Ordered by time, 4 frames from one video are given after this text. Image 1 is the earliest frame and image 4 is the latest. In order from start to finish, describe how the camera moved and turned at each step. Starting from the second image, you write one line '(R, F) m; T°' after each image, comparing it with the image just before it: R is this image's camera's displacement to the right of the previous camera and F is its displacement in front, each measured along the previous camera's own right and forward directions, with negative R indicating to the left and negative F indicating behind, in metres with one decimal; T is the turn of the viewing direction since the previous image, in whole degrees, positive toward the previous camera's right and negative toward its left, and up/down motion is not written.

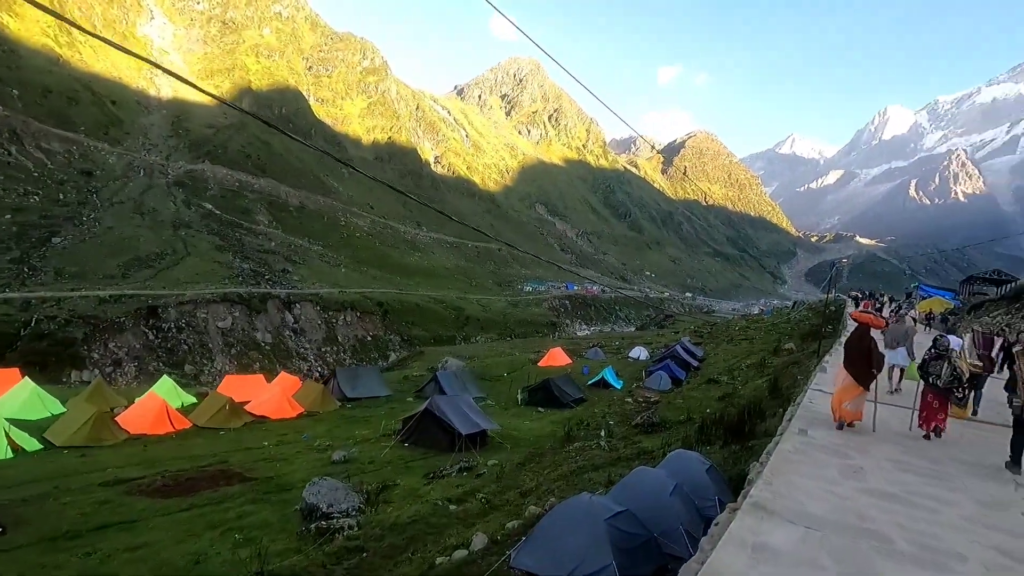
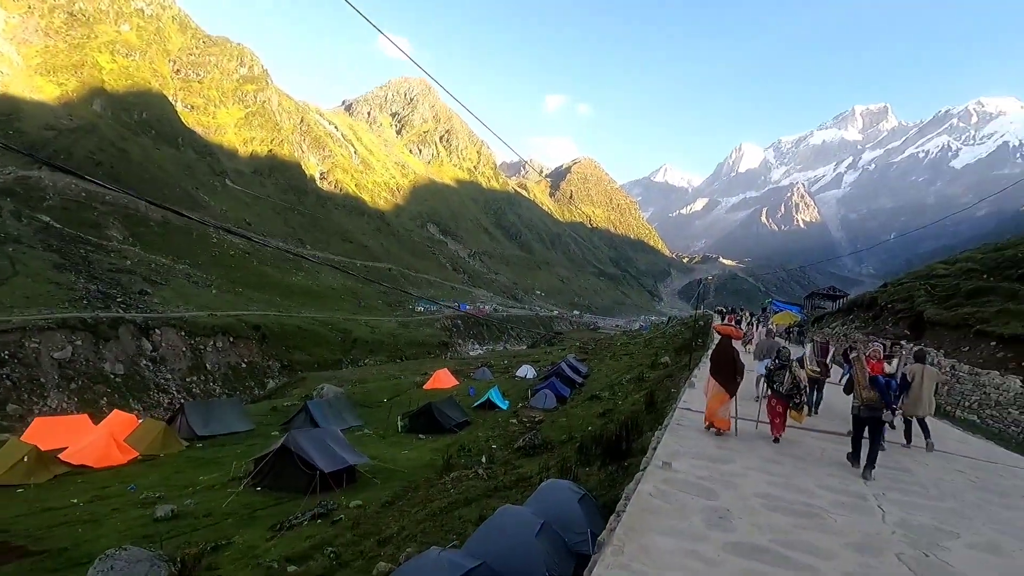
(+0.6, +0.9) m; +11°
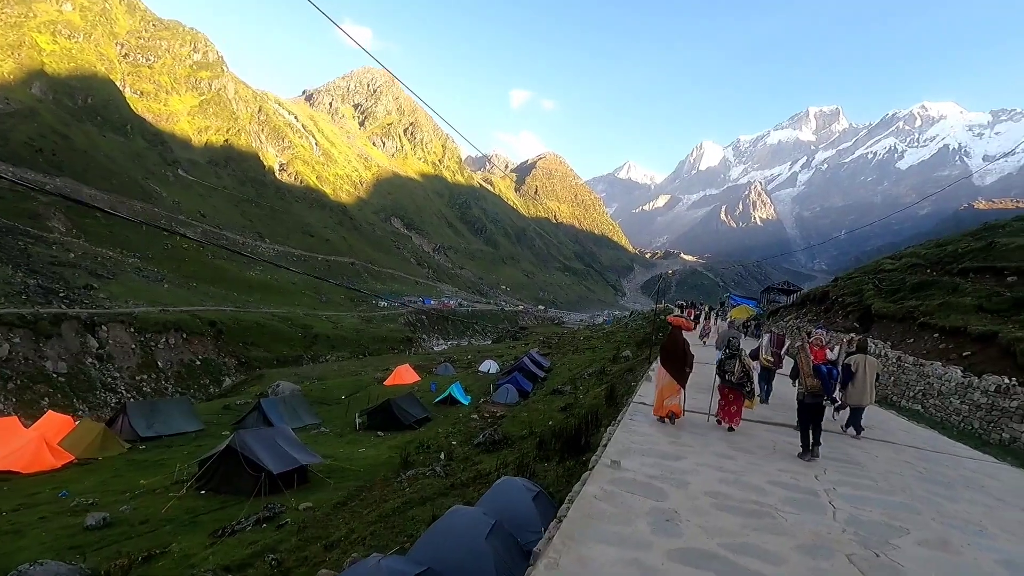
(+0.2, +0.3) m; +4°
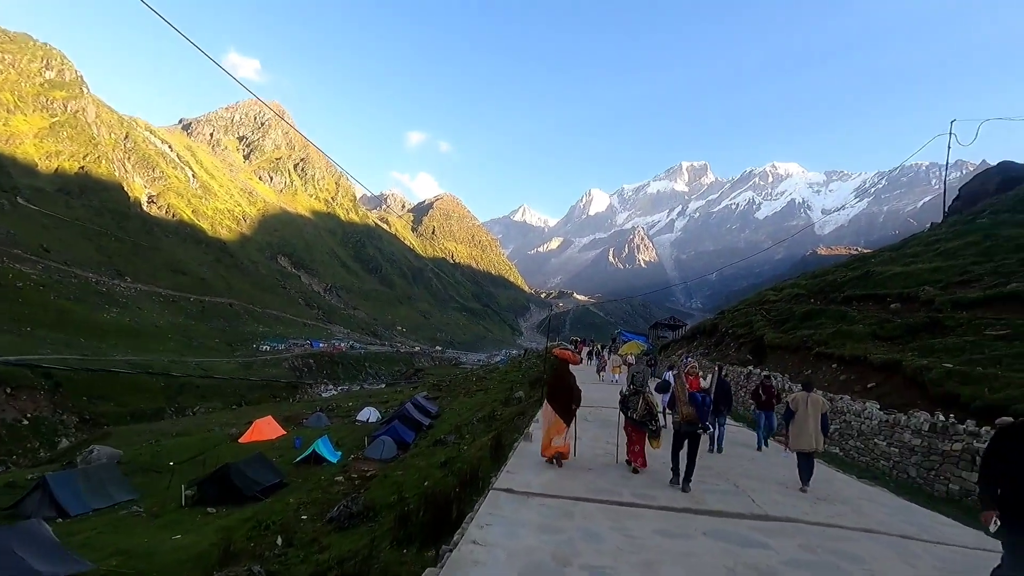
(+0.9, +2.7) m; +11°
